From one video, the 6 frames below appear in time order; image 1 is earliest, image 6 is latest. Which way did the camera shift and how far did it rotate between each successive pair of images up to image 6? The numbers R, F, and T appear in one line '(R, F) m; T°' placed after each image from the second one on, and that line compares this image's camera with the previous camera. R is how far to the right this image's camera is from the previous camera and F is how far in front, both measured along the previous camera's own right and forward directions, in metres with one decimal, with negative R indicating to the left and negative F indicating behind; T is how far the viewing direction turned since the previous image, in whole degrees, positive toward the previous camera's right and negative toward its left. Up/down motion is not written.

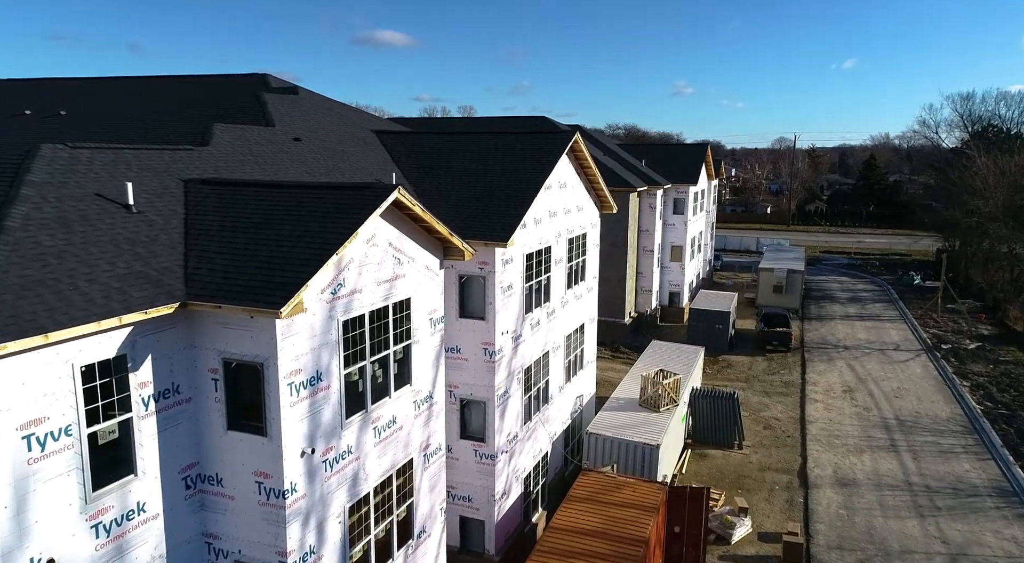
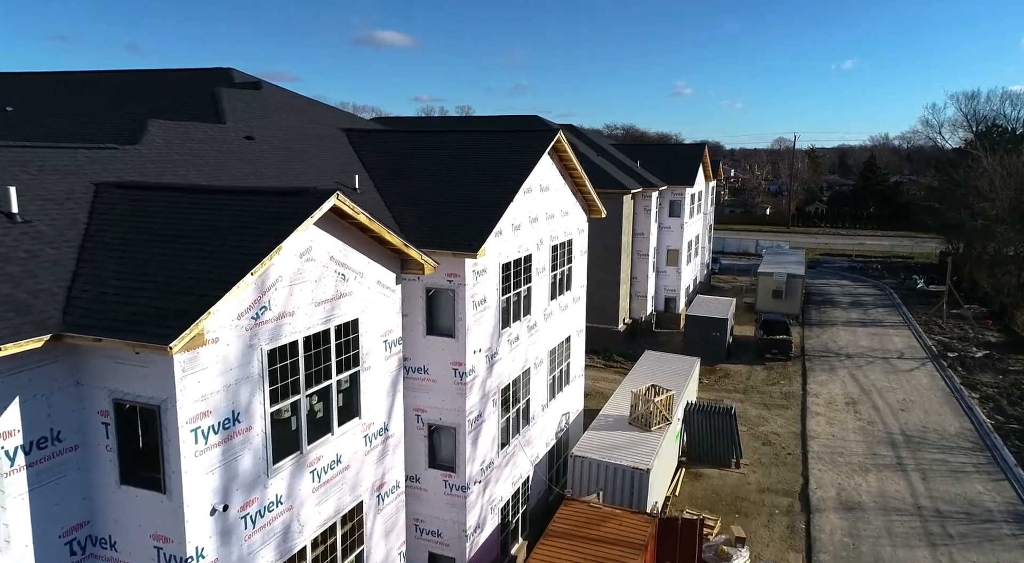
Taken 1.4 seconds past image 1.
(+0.5, +1.5) m; 0°
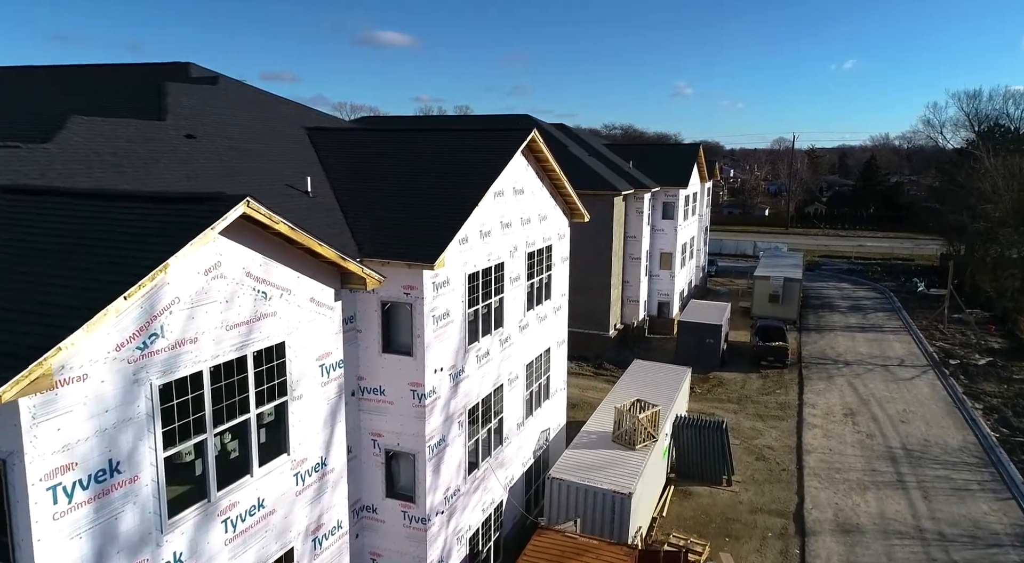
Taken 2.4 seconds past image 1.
(+0.6, +1.2) m; 0°
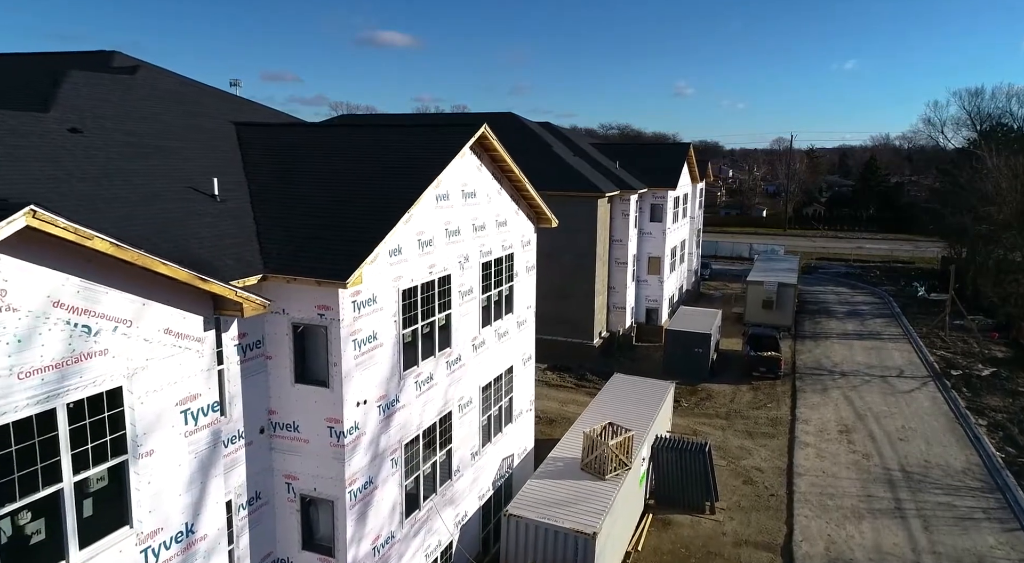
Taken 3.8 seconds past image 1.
(+1.0, +1.8) m; 0°
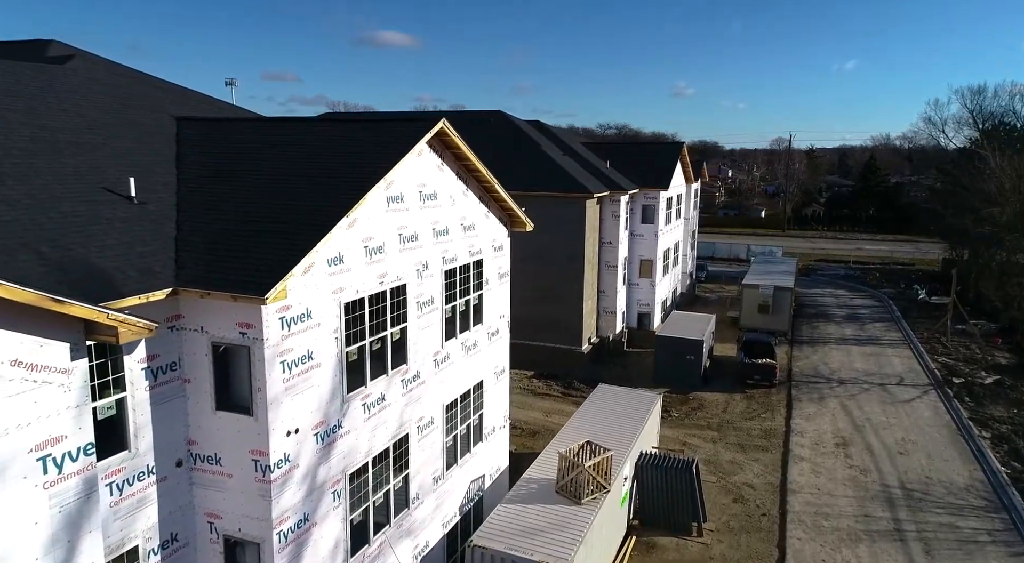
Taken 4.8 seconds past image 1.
(+0.6, +1.3) m; 0°
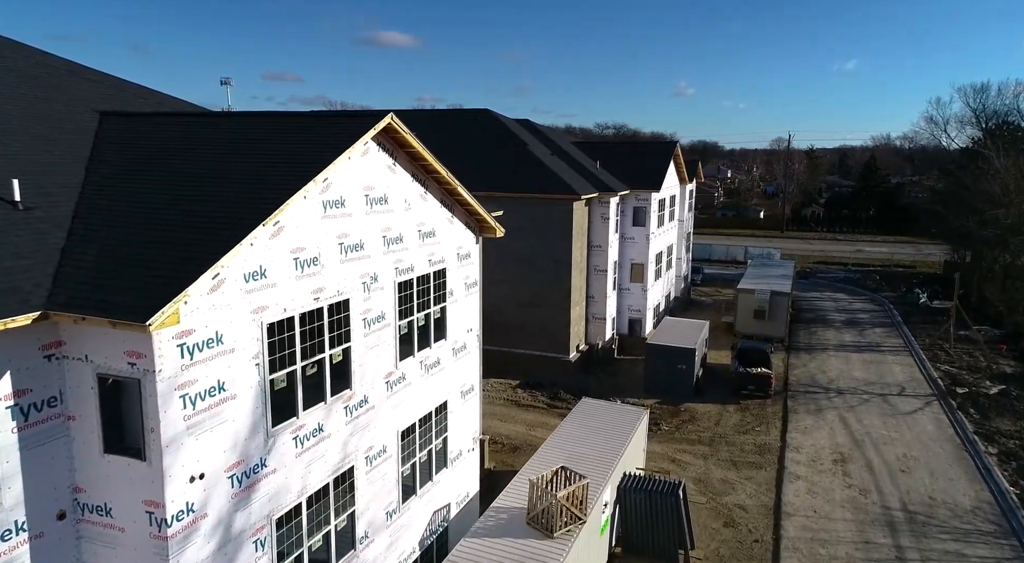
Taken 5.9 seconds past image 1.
(+0.7, +1.4) m; 0°
